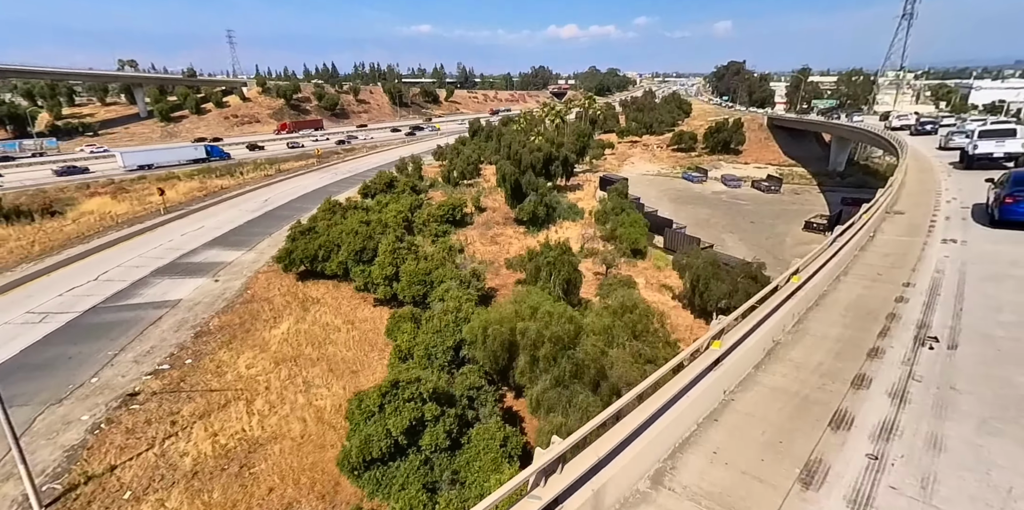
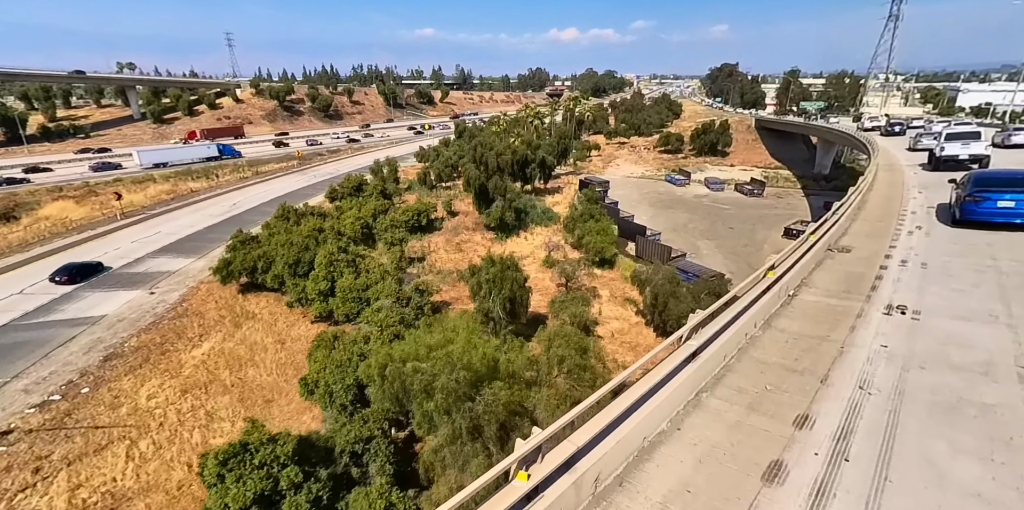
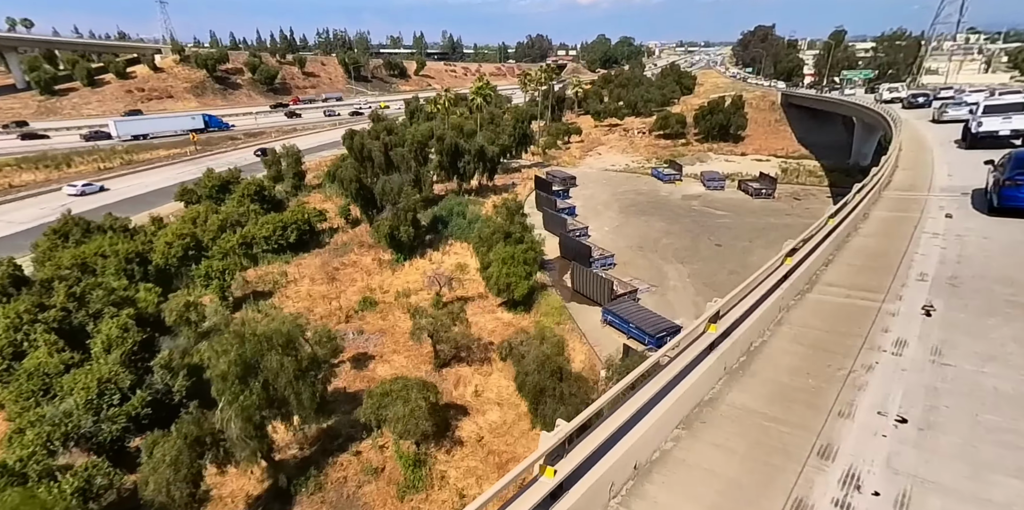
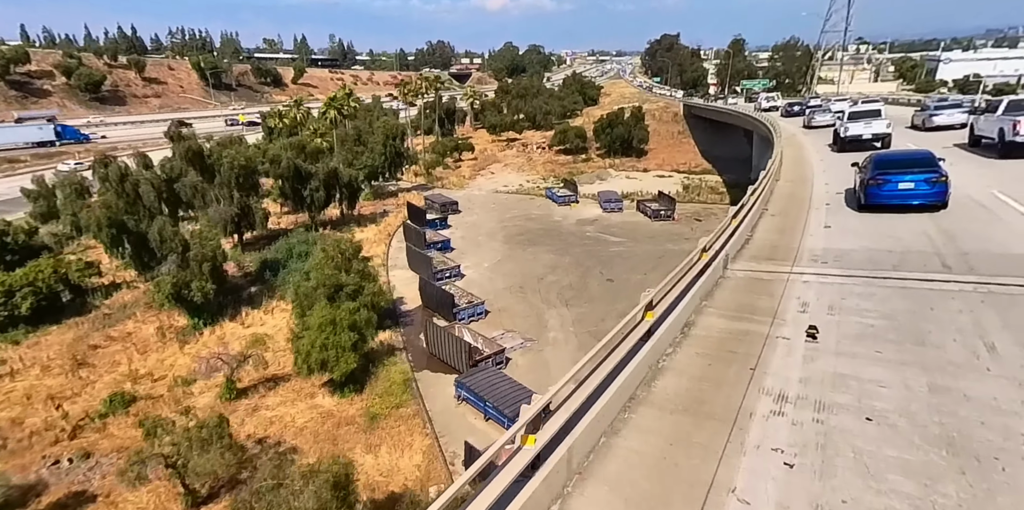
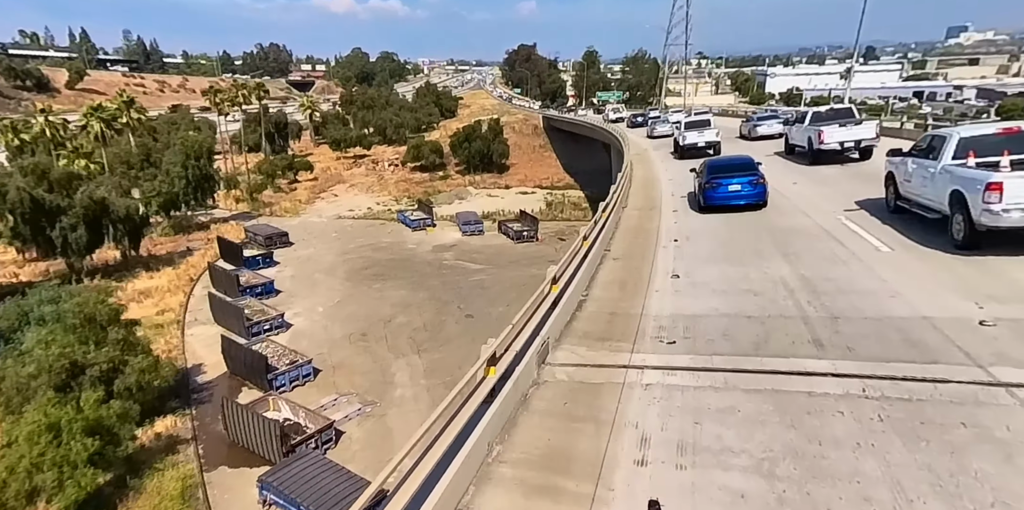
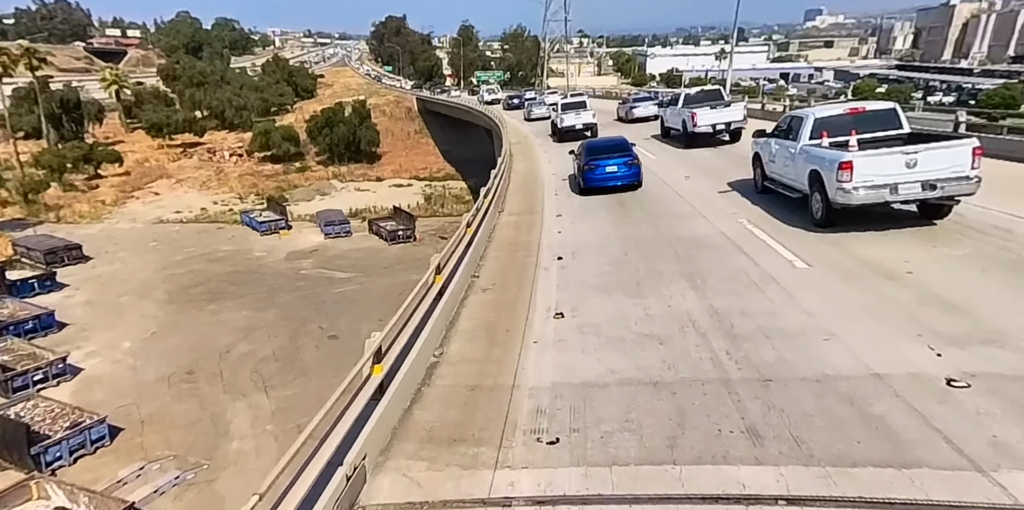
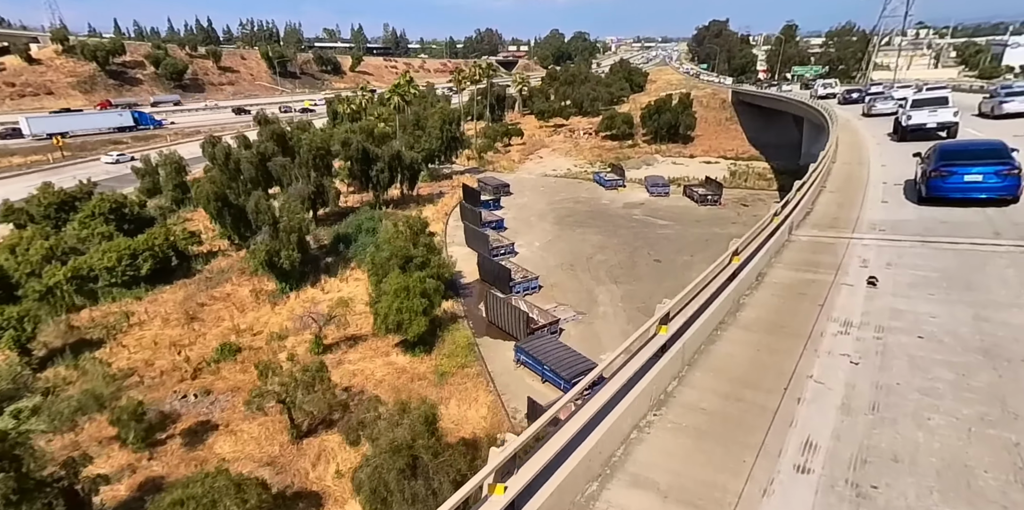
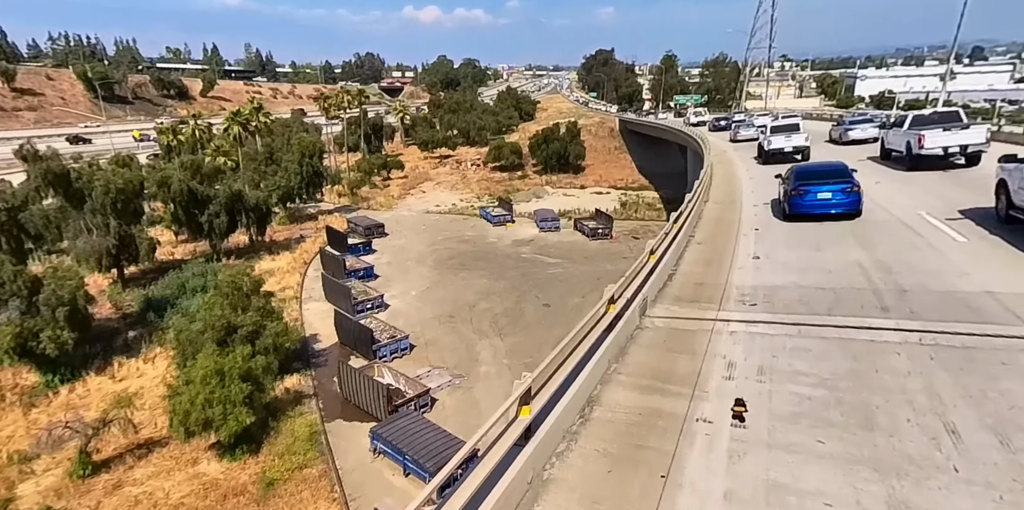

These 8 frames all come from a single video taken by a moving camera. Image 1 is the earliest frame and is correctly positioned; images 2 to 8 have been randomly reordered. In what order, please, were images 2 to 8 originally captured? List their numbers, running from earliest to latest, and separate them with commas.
2, 3, 7, 4, 8, 5, 6
